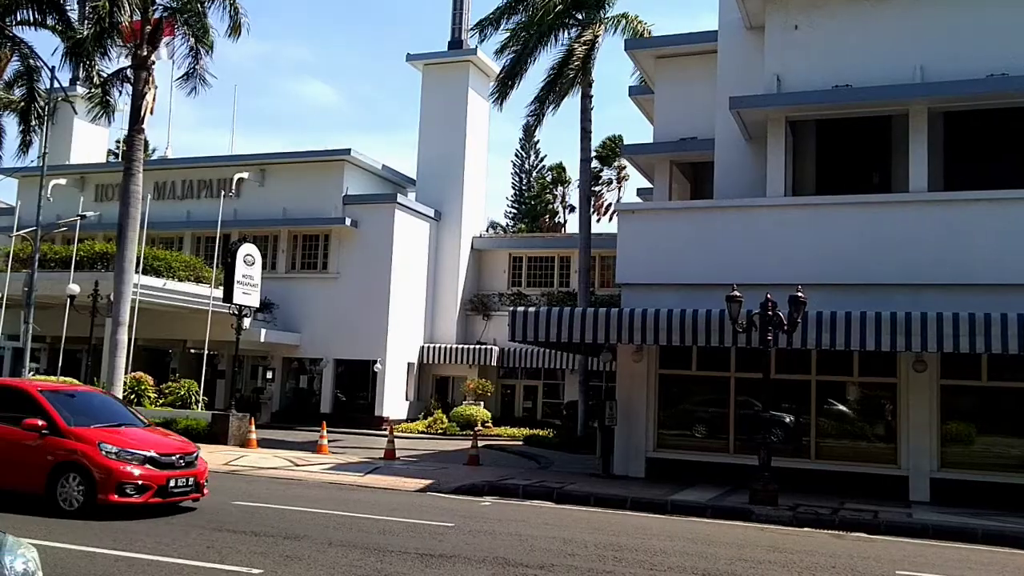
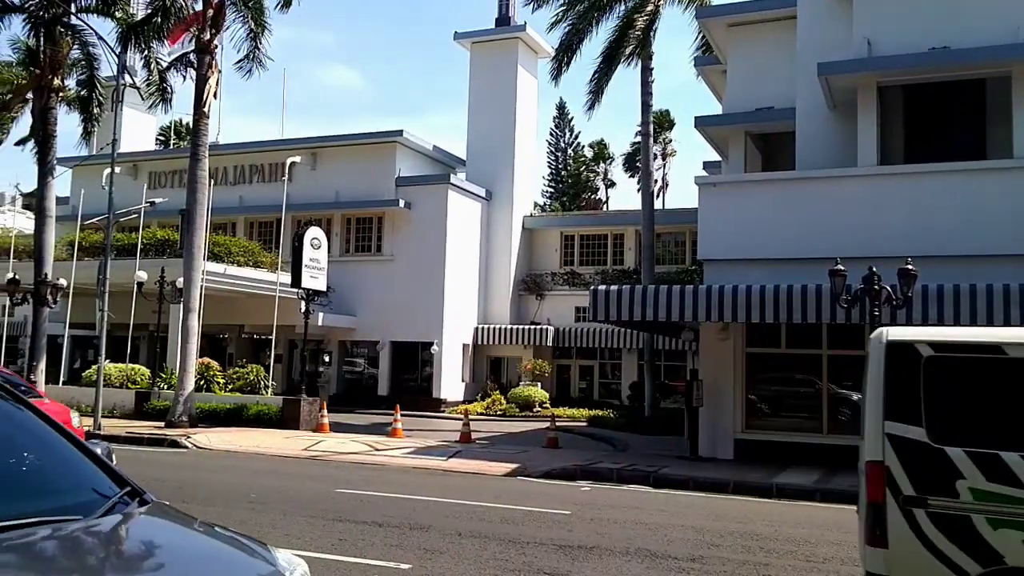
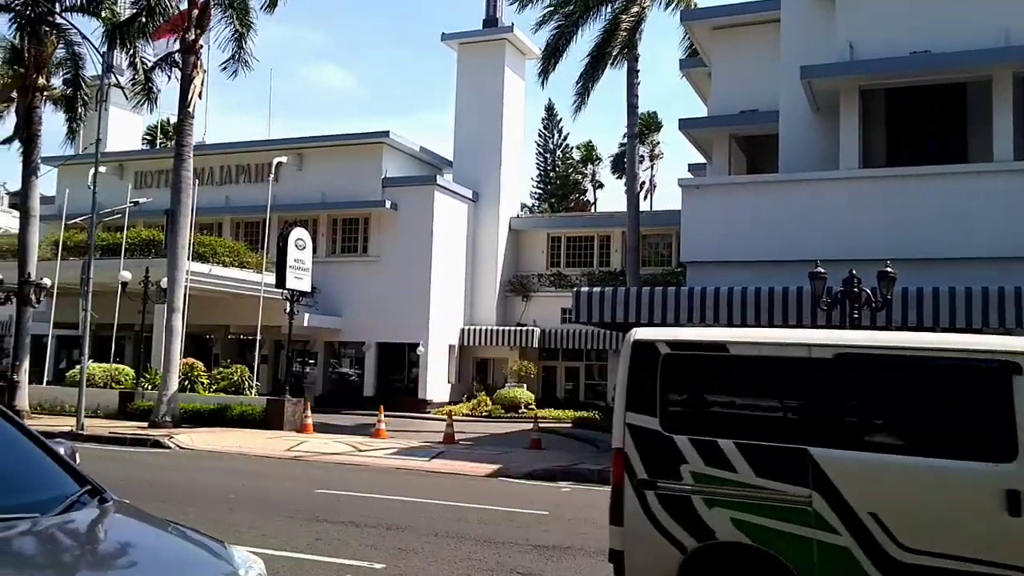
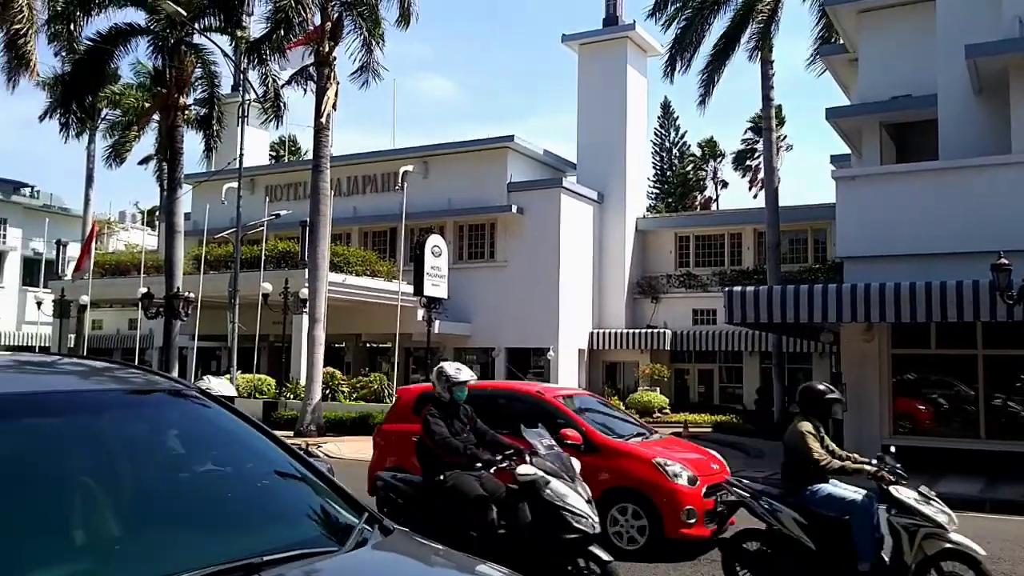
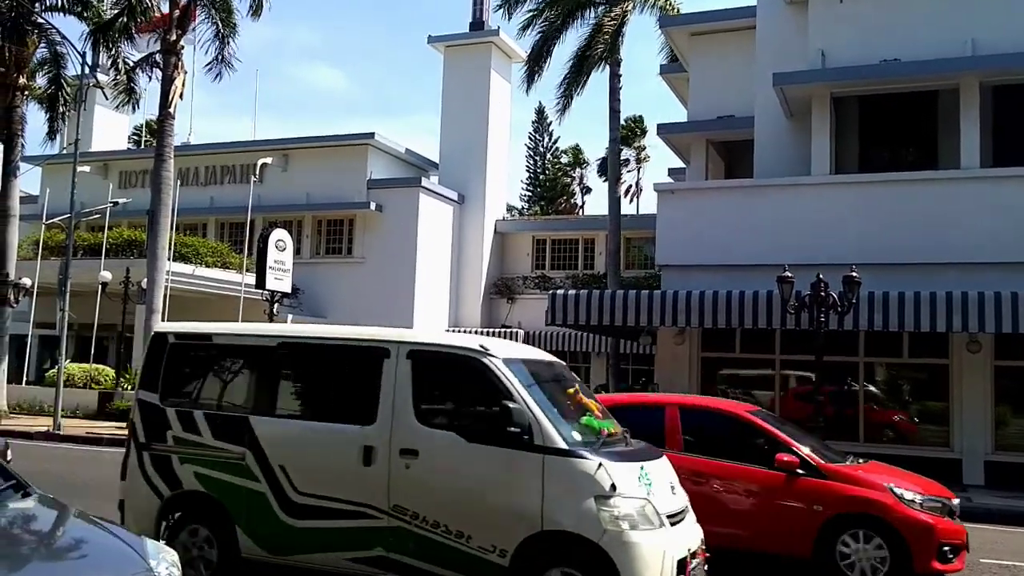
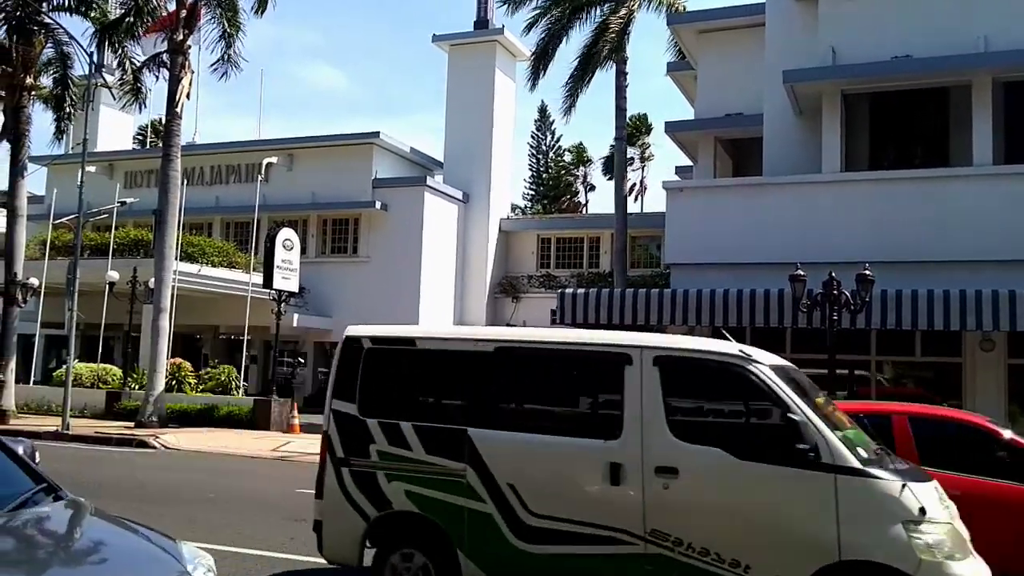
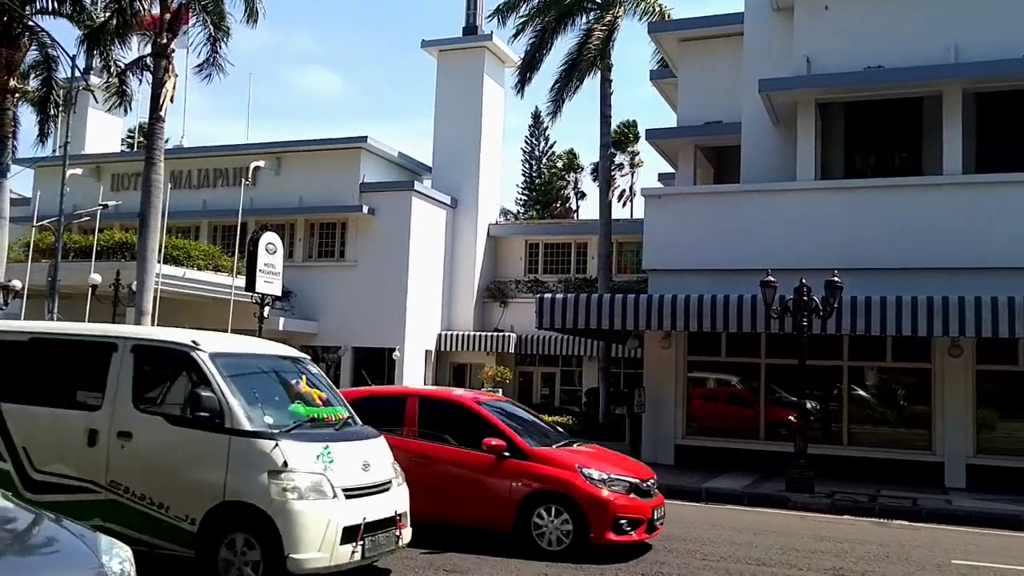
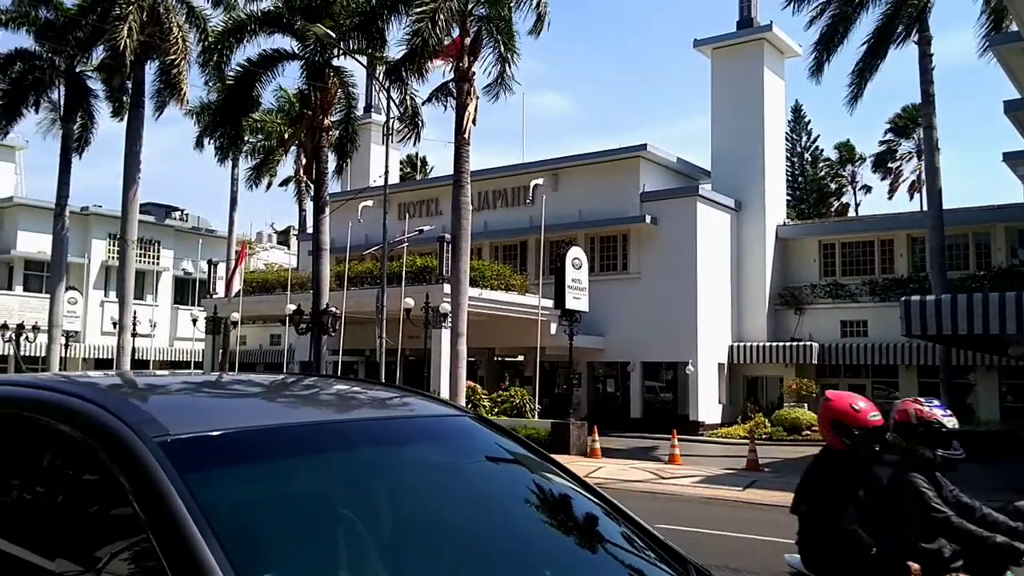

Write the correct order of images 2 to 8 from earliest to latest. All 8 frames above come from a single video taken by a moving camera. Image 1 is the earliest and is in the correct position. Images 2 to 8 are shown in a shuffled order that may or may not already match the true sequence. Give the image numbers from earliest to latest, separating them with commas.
7, 5, 6, 3, 2, 4, 8
